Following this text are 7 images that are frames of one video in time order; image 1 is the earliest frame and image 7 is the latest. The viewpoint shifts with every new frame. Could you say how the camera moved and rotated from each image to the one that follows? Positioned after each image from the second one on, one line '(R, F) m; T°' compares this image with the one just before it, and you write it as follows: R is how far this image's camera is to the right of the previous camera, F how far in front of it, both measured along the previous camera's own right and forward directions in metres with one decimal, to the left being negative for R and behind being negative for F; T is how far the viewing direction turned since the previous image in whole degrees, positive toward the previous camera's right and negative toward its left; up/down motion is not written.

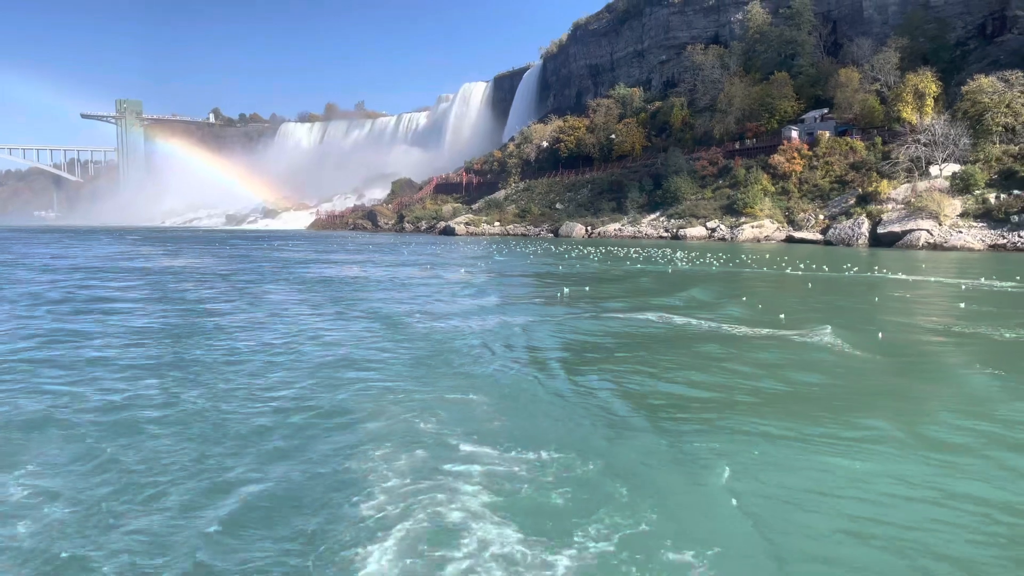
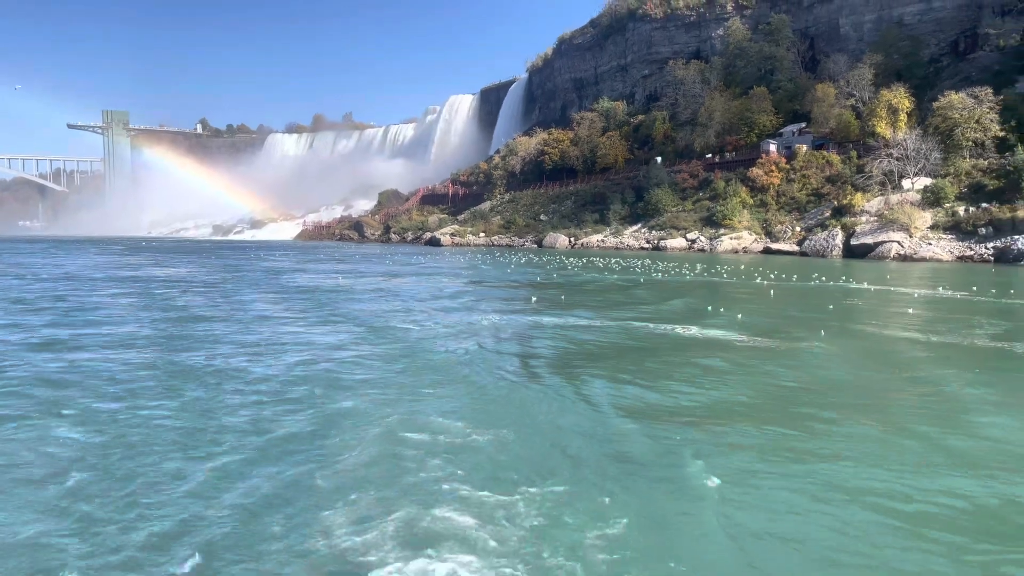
(+0.3, -0.2) m; +1°
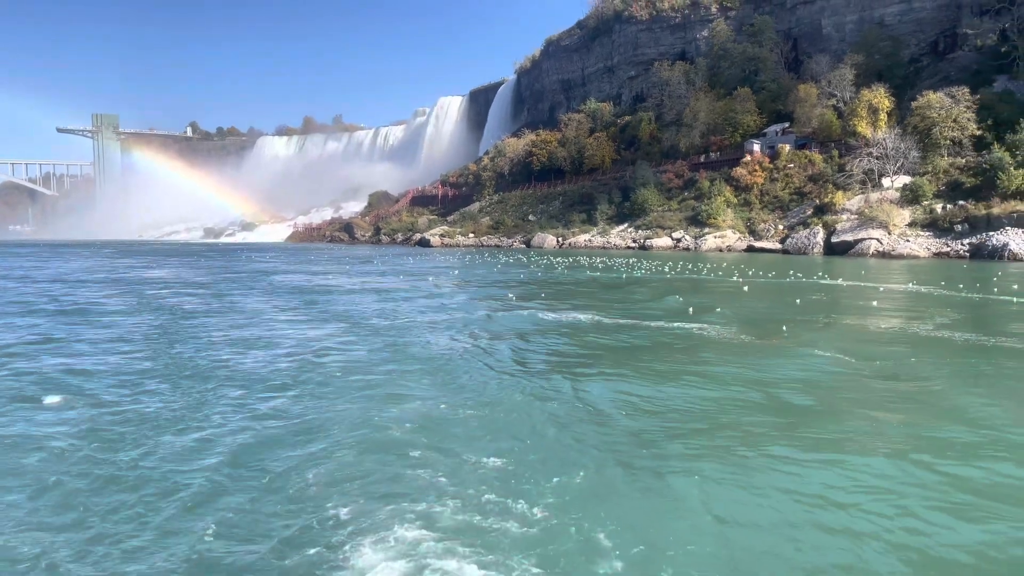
(+0.3, -0.2) m; +1°
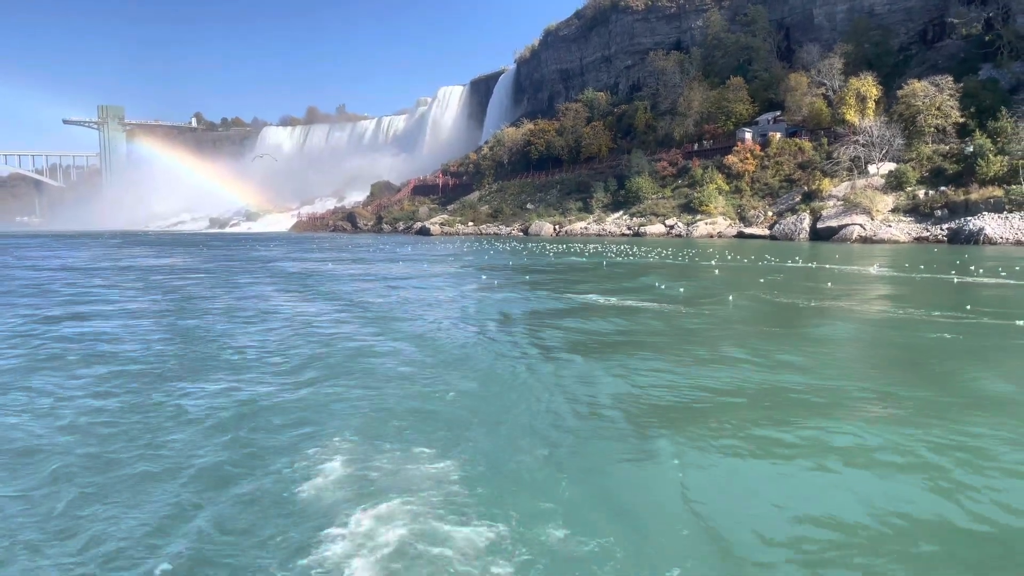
(+0.4, -0.9) m; 0°
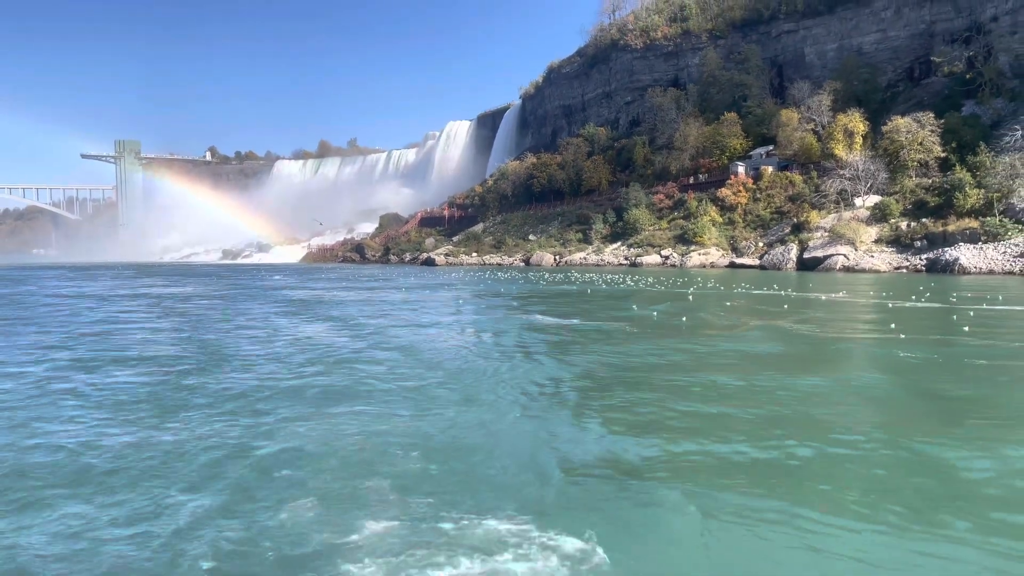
(+0.5, -1.1) m; -1°
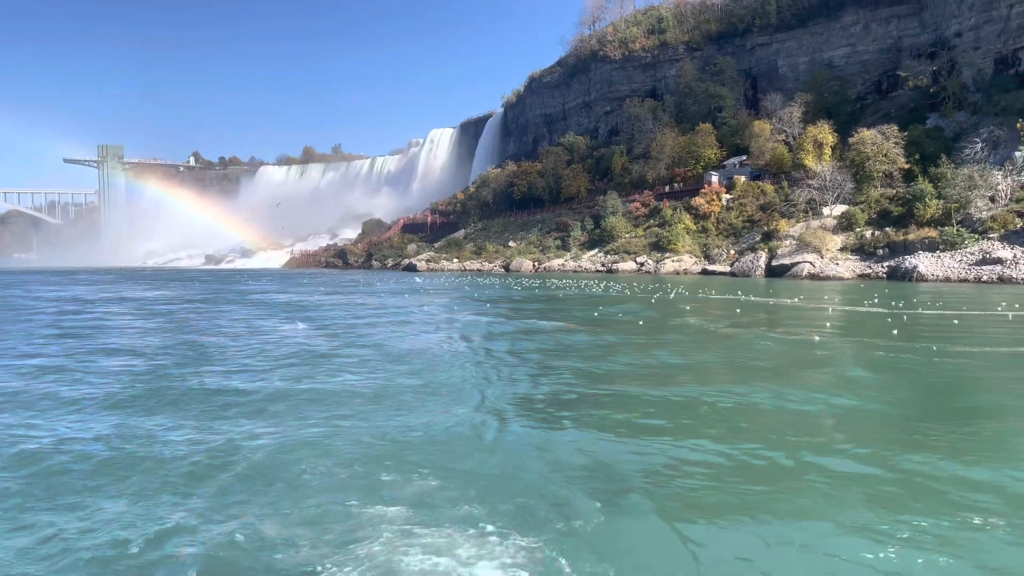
(+0.5, -0.5) m; +1°
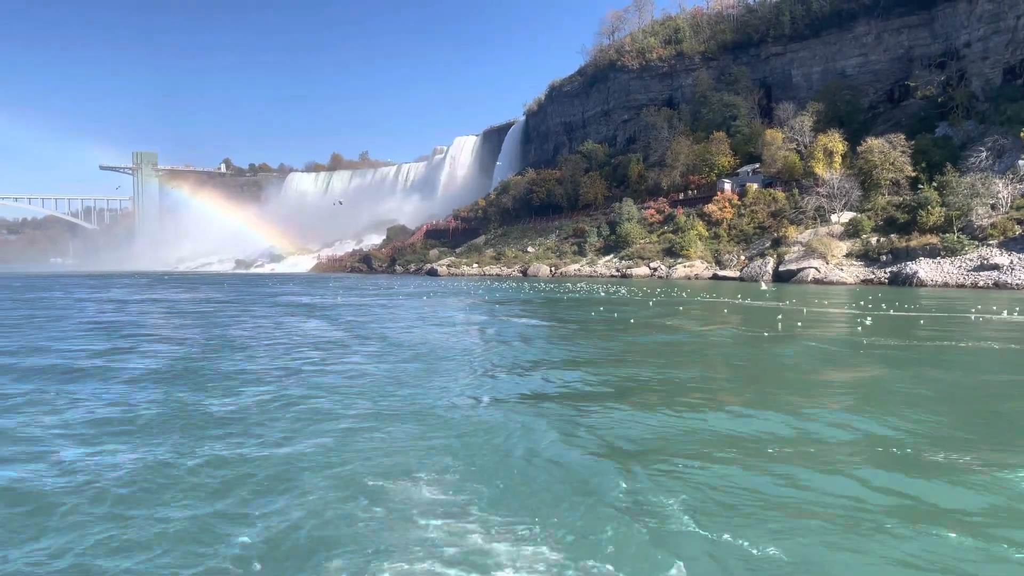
(+0.4, -1.4) m; -2°
